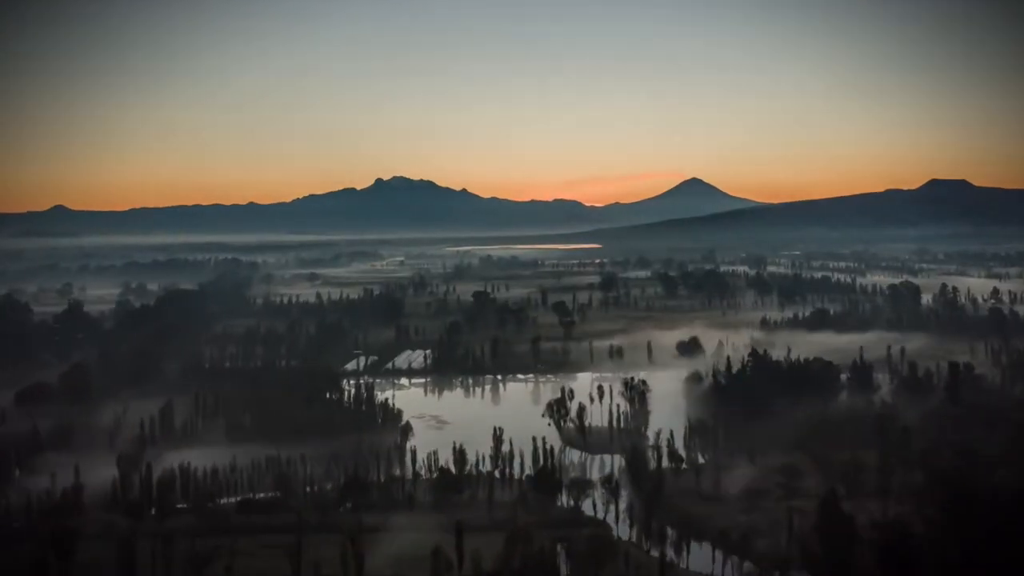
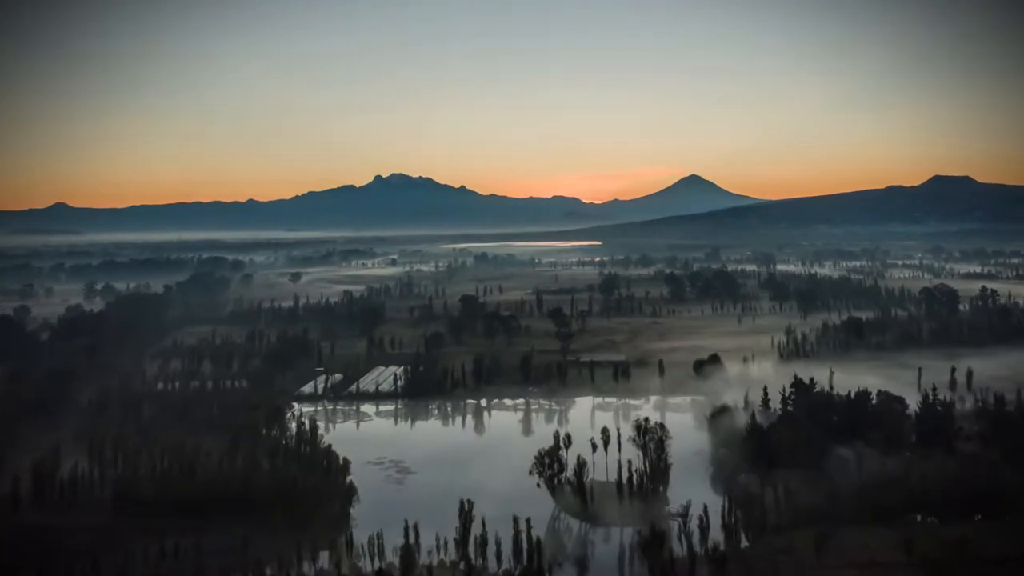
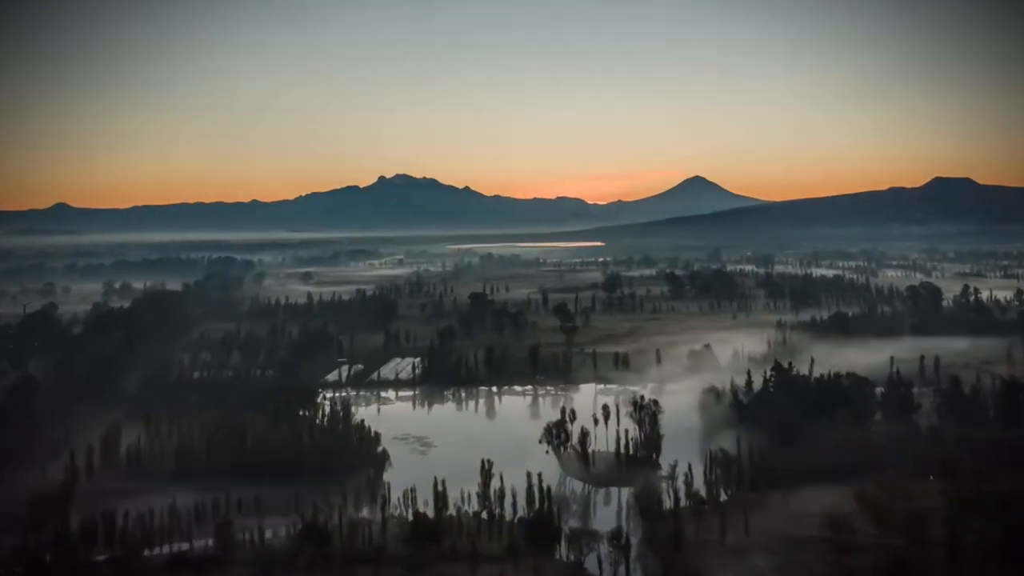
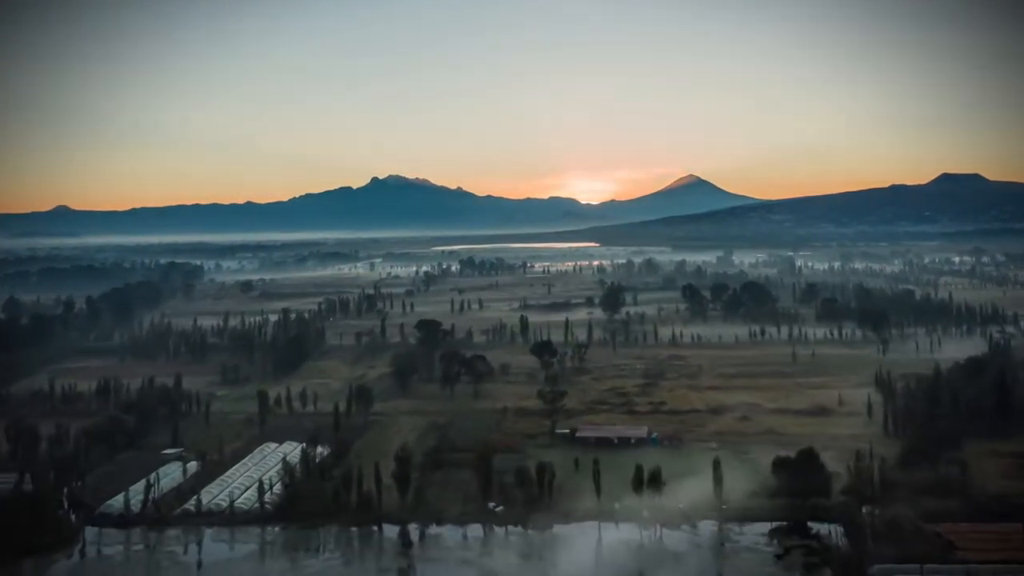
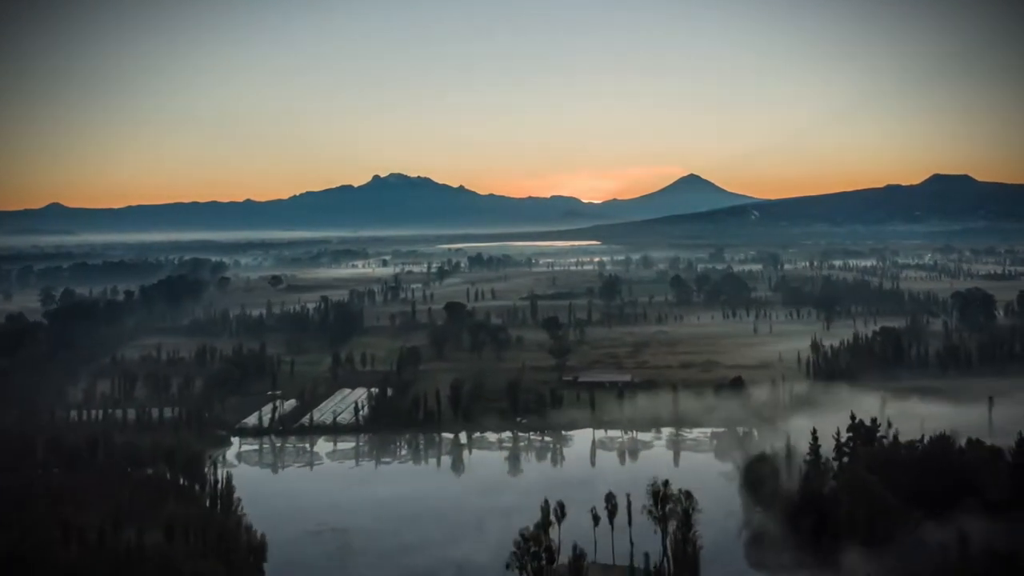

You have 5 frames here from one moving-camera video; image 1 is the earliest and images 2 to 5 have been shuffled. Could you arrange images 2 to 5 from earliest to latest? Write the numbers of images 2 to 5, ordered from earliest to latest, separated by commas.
3, 2, 5, 4
